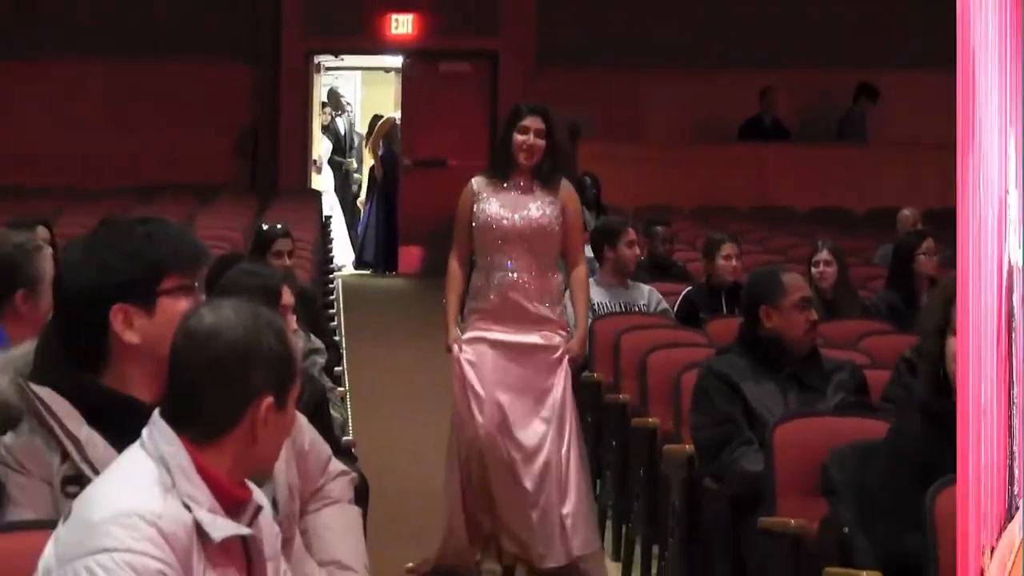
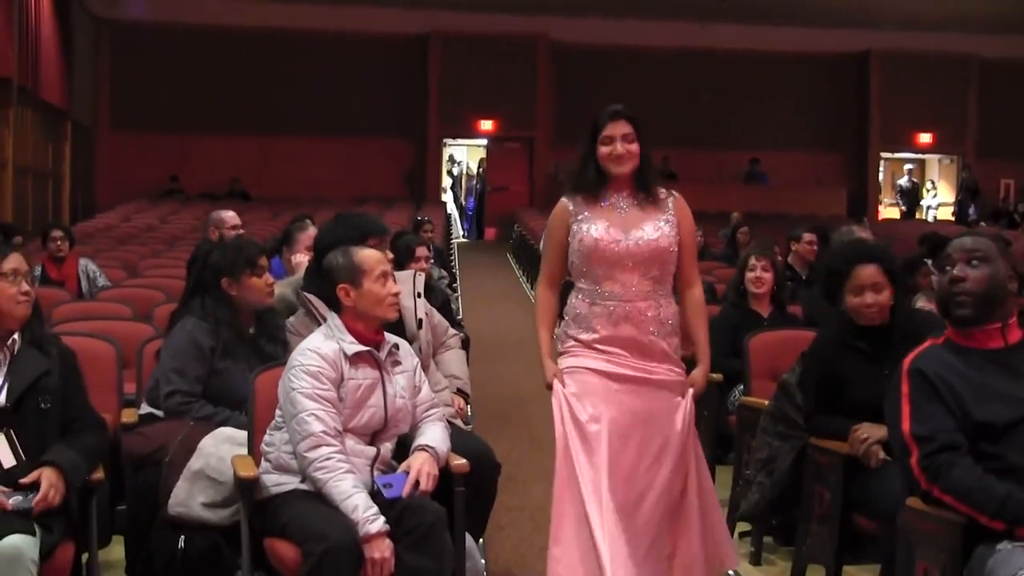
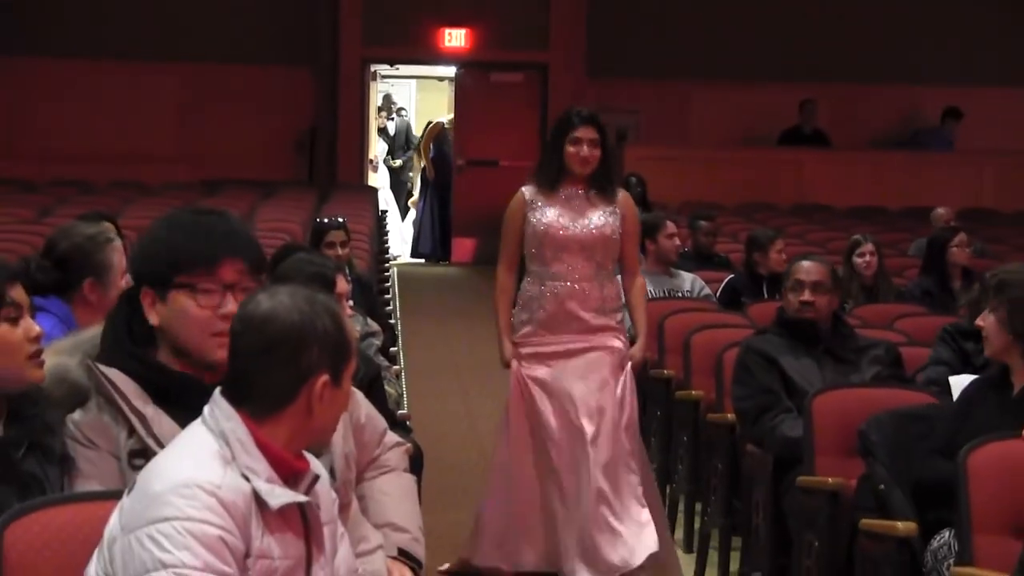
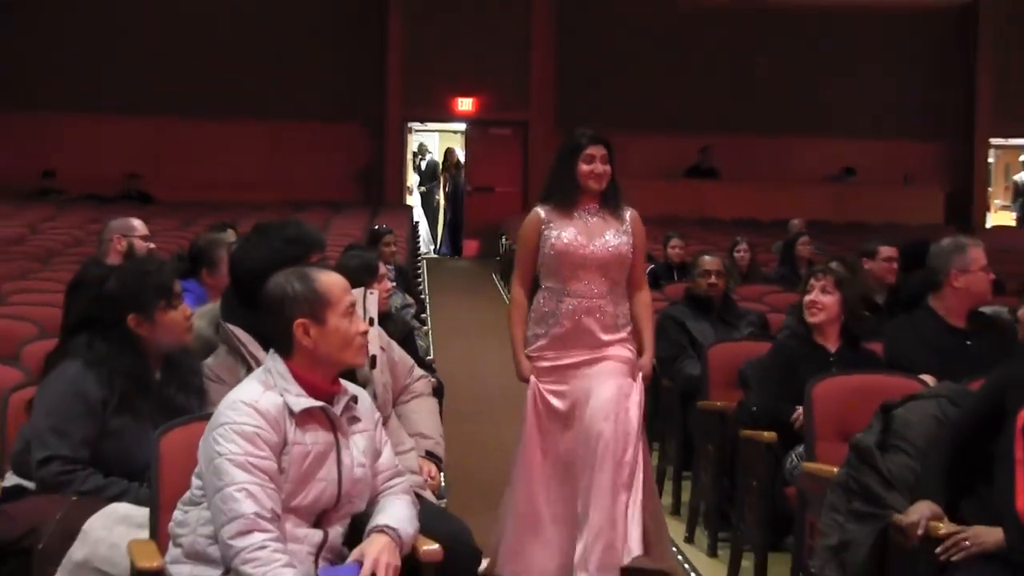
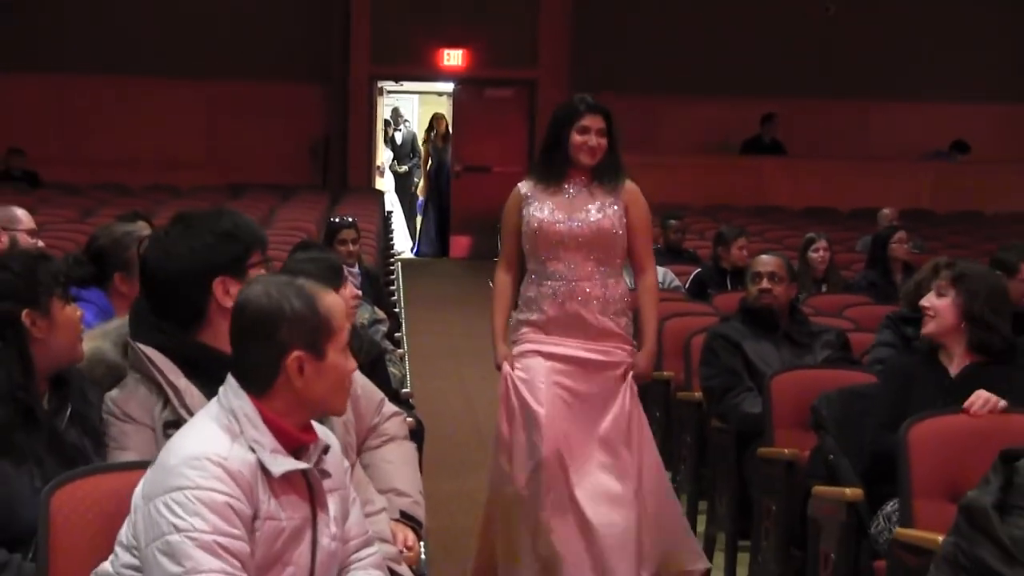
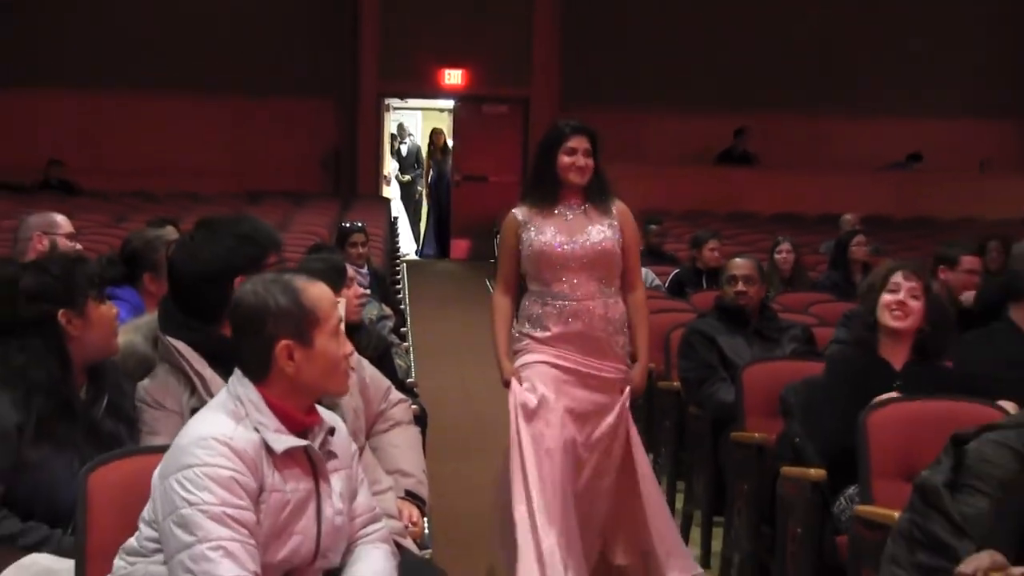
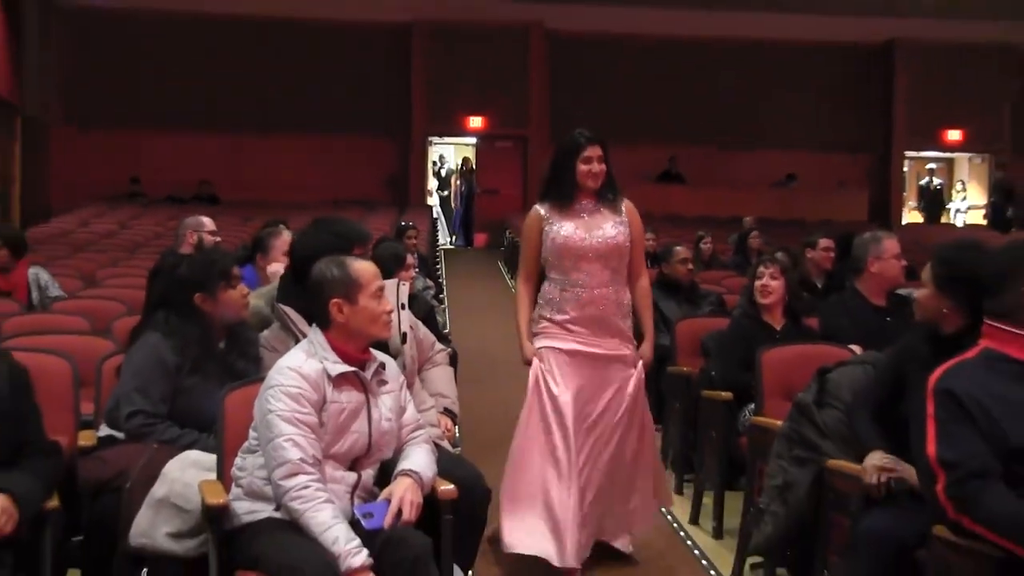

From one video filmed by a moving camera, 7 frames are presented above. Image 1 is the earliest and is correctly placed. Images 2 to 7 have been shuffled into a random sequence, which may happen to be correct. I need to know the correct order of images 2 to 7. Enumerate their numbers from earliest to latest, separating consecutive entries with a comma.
3, 5, 6, 4, 7, 2
